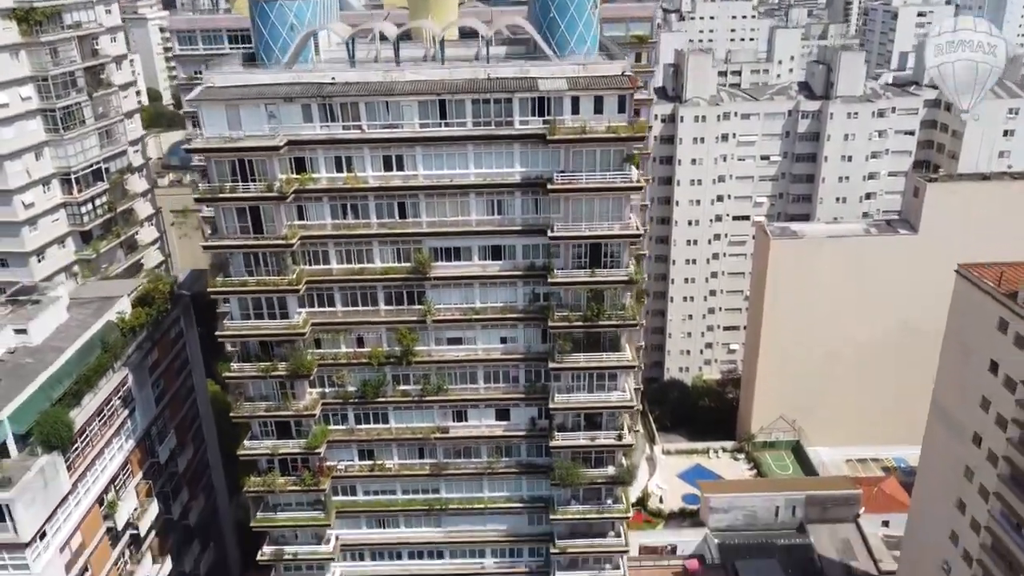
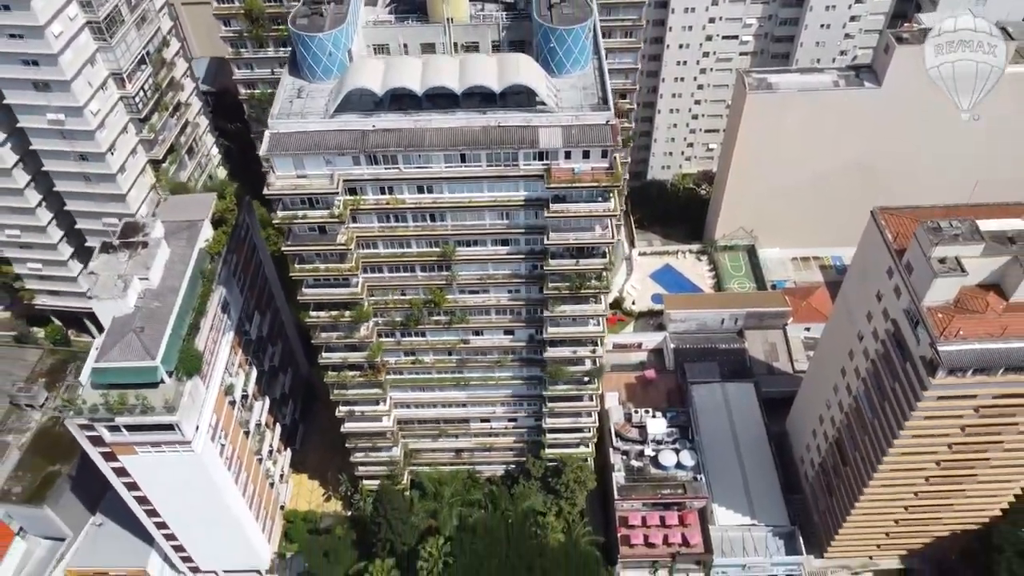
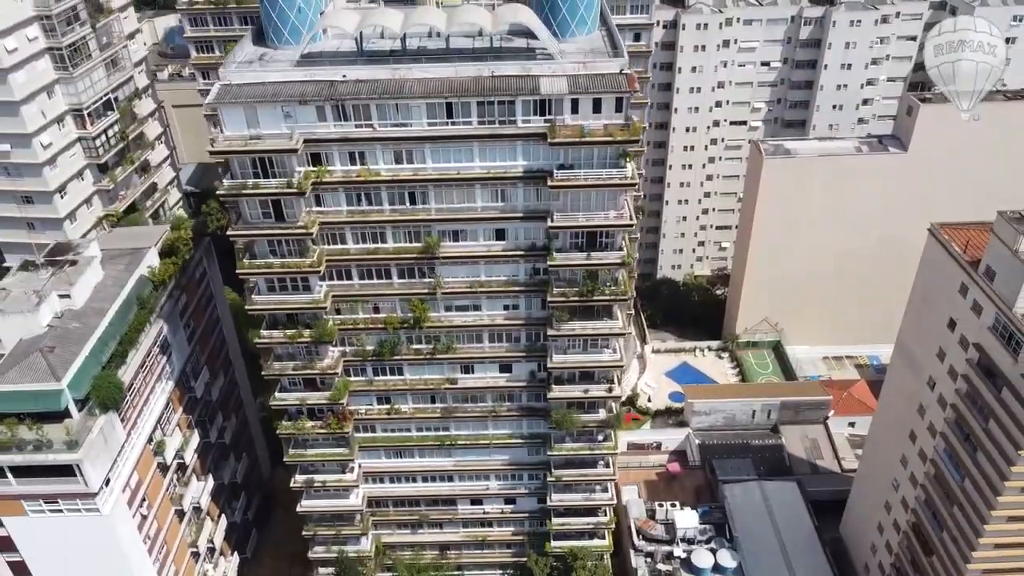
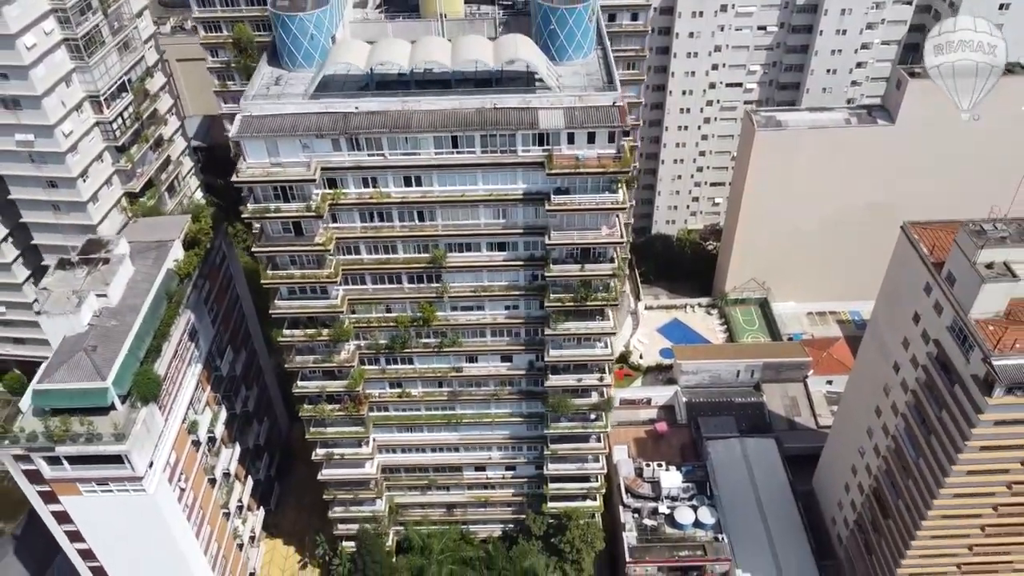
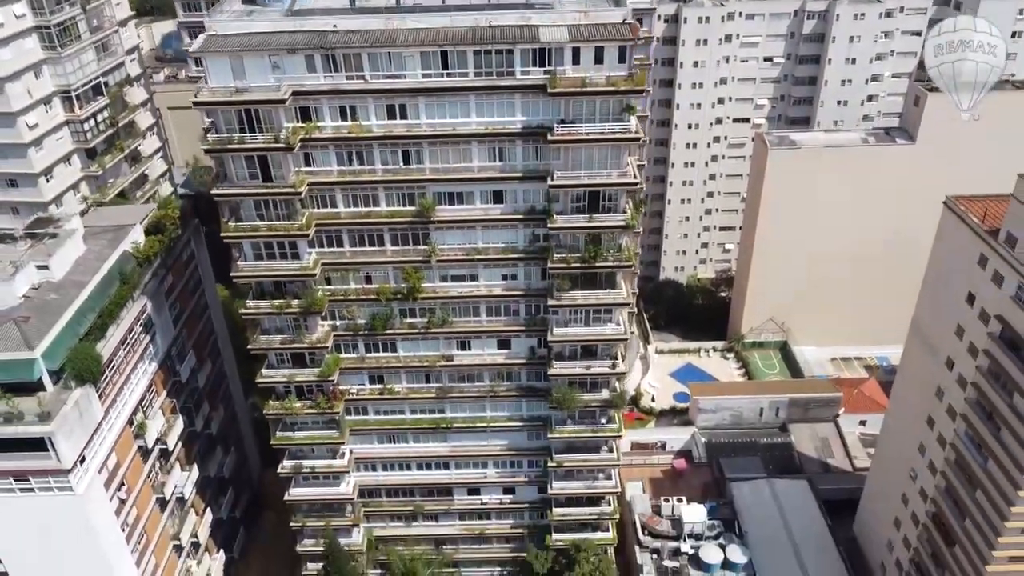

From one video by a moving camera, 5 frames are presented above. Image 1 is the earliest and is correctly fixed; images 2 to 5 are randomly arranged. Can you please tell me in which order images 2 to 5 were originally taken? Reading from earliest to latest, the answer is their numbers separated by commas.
5, 3, 4, 2
